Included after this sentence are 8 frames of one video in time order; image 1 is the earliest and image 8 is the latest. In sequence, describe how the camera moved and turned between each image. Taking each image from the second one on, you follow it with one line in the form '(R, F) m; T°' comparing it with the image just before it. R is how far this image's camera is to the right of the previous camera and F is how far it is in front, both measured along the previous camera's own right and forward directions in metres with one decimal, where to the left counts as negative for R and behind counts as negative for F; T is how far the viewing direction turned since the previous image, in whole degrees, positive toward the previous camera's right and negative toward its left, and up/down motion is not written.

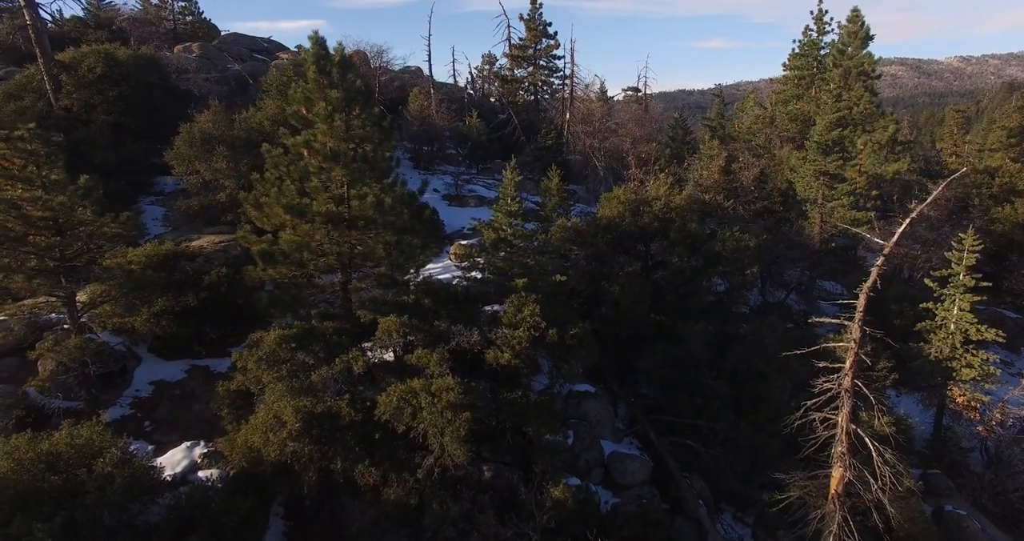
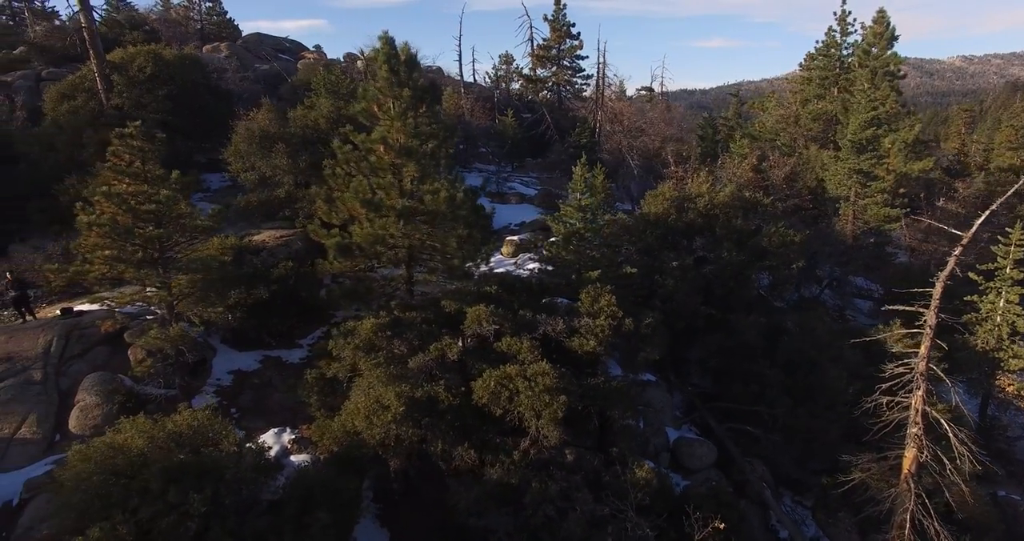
(-2.3, -0.5) m; 0°
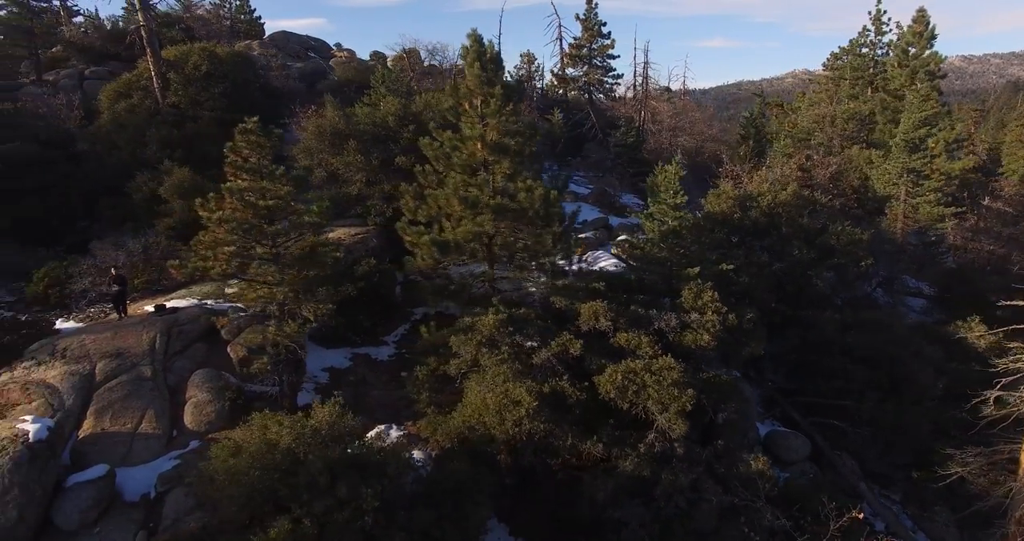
(-3.3, -0.1) m; 0°
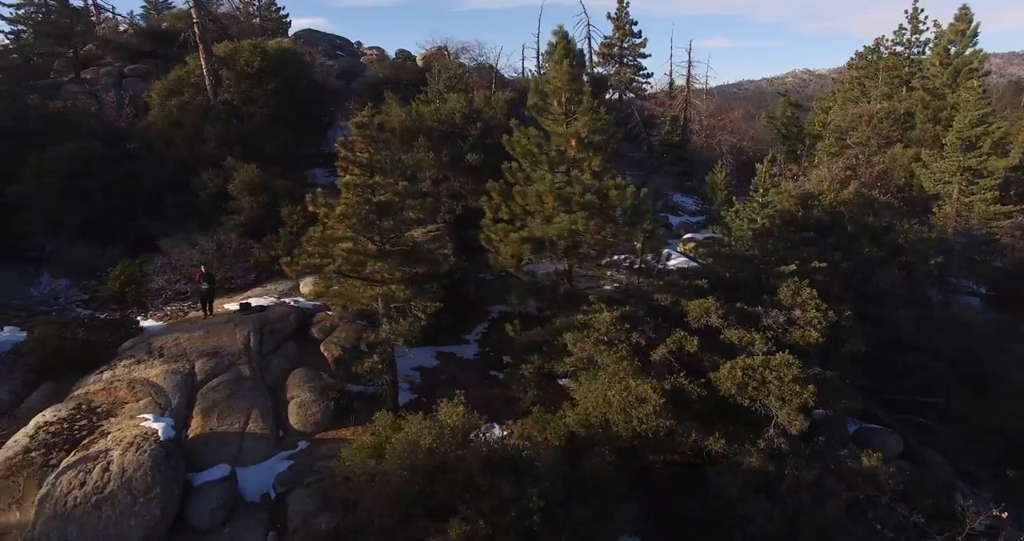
(-3.2, +0.1) m; 0°
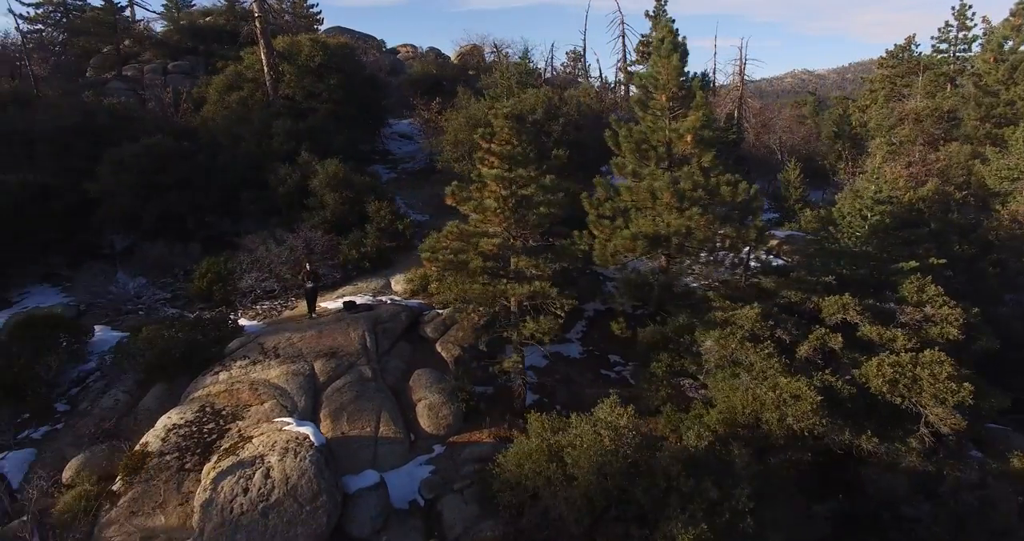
(-3.9, +0.4) m; 0°
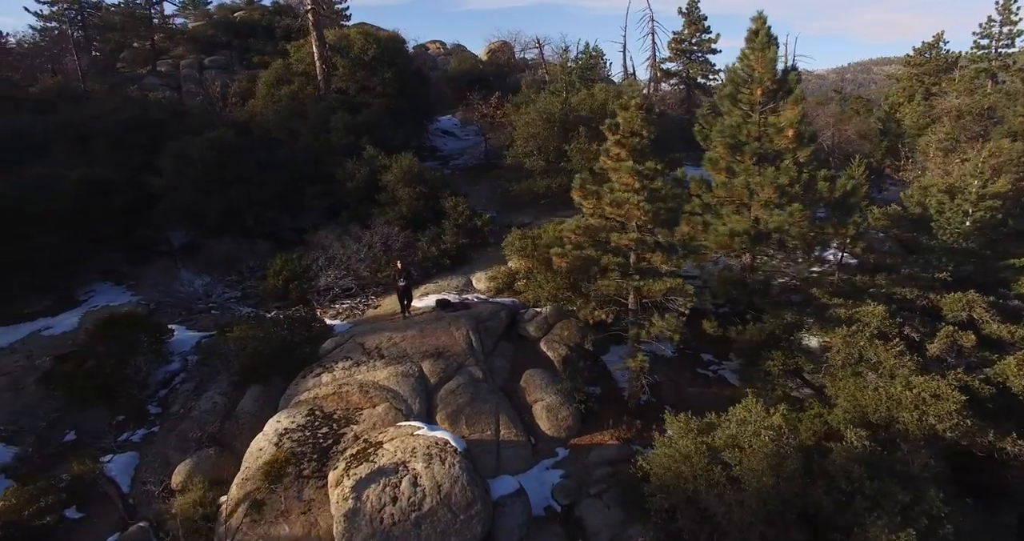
(-3.3, +0.5) m; 0°
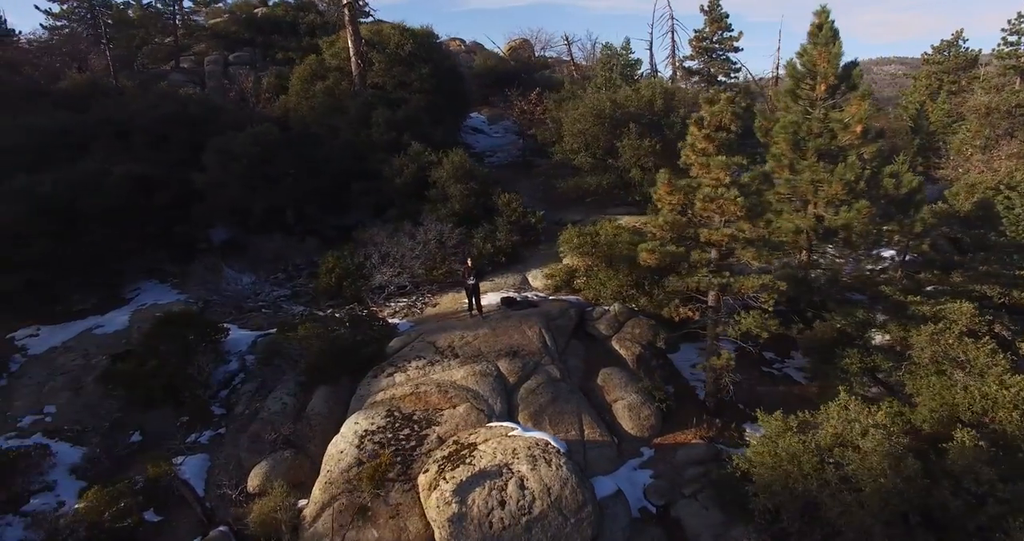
(-2.2, +0.3) m; 0°
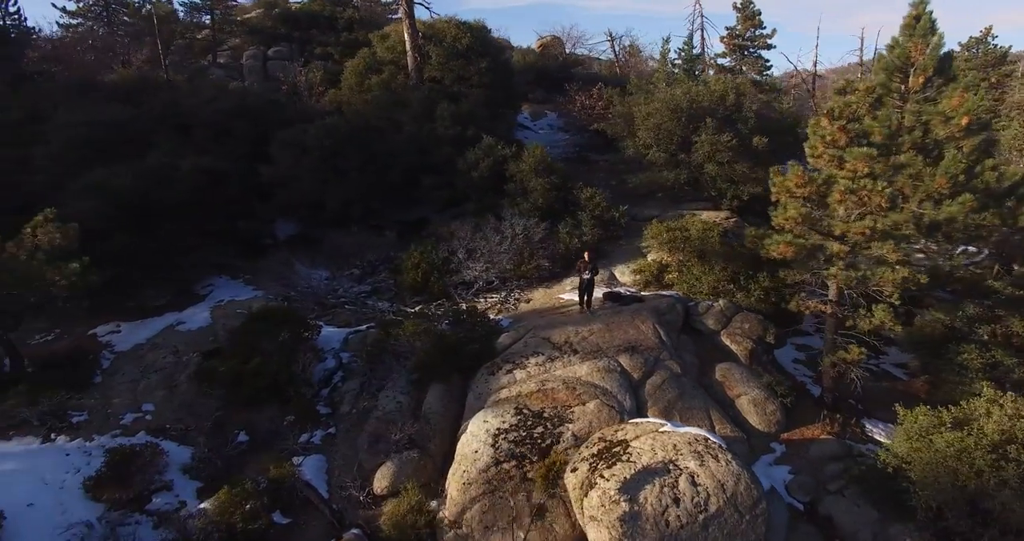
(-3.3, +0.3) m; 0°
